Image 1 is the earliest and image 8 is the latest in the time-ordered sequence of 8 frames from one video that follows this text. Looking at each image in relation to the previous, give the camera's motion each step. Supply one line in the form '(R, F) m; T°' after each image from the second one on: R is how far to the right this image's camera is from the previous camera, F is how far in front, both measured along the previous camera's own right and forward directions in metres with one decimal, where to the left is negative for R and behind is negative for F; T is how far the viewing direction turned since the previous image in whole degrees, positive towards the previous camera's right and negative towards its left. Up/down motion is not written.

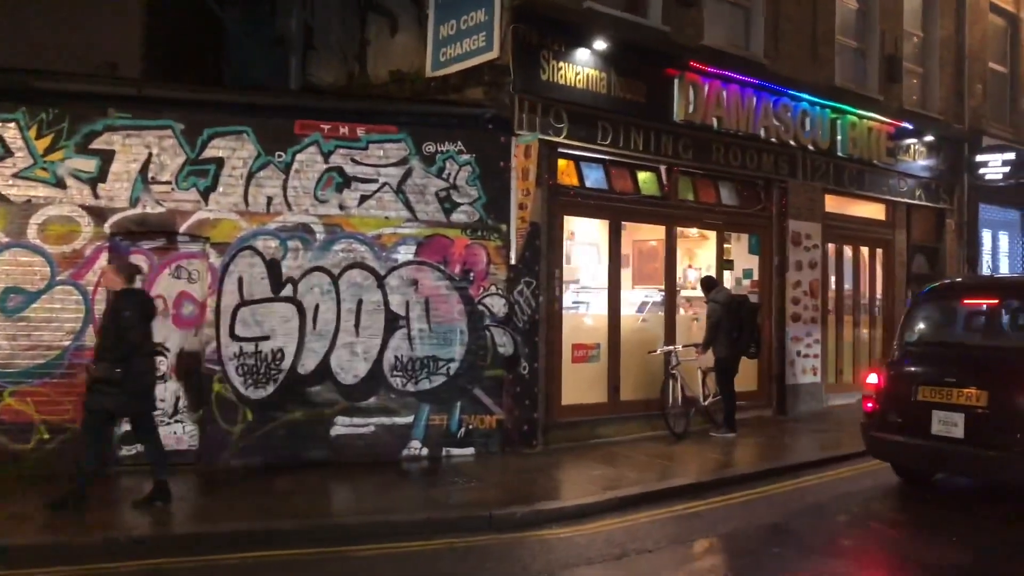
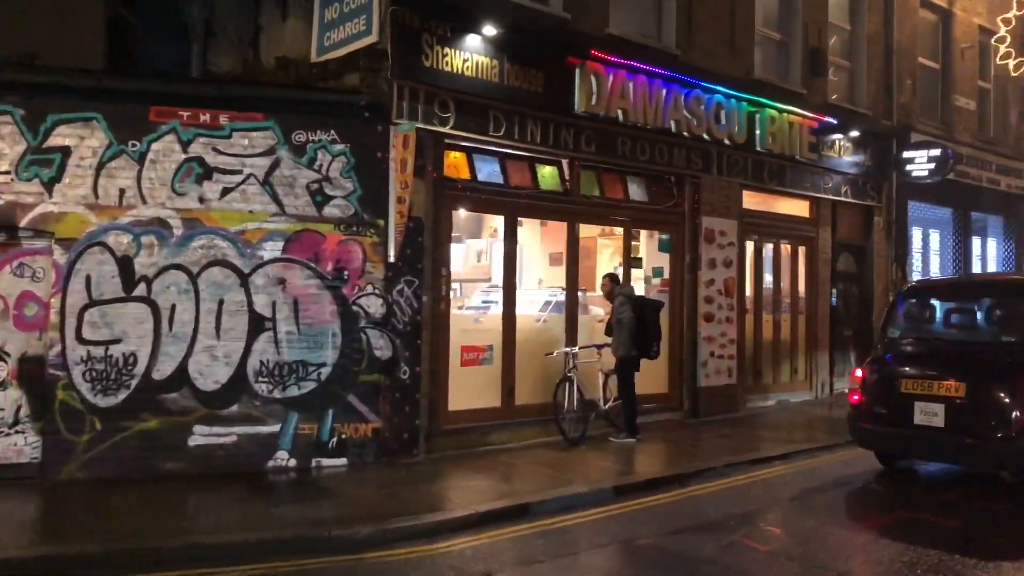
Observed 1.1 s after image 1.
(+0.9, +0.5) m; +2°
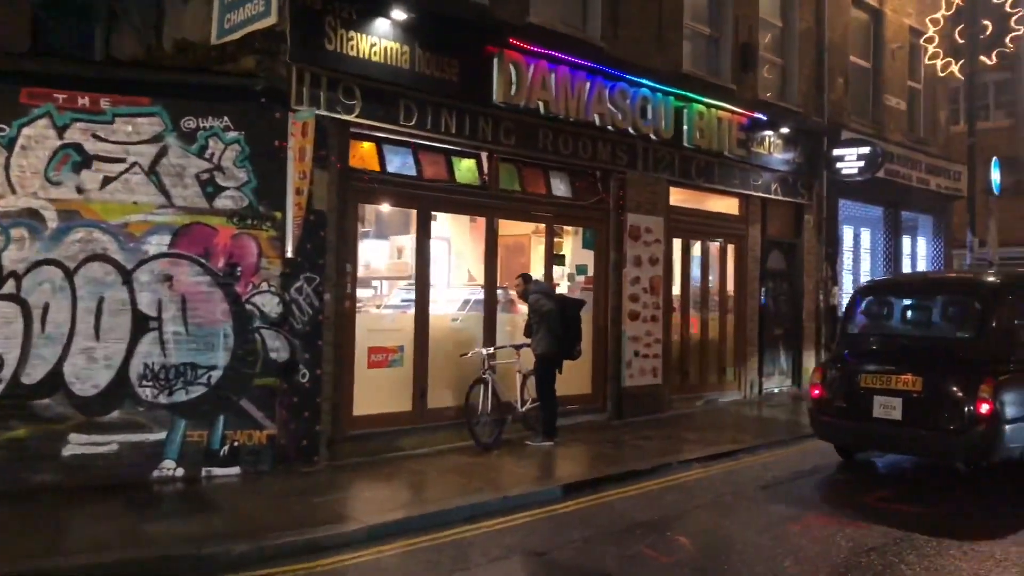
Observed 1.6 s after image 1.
(+0.4, +0.4) m; +3°
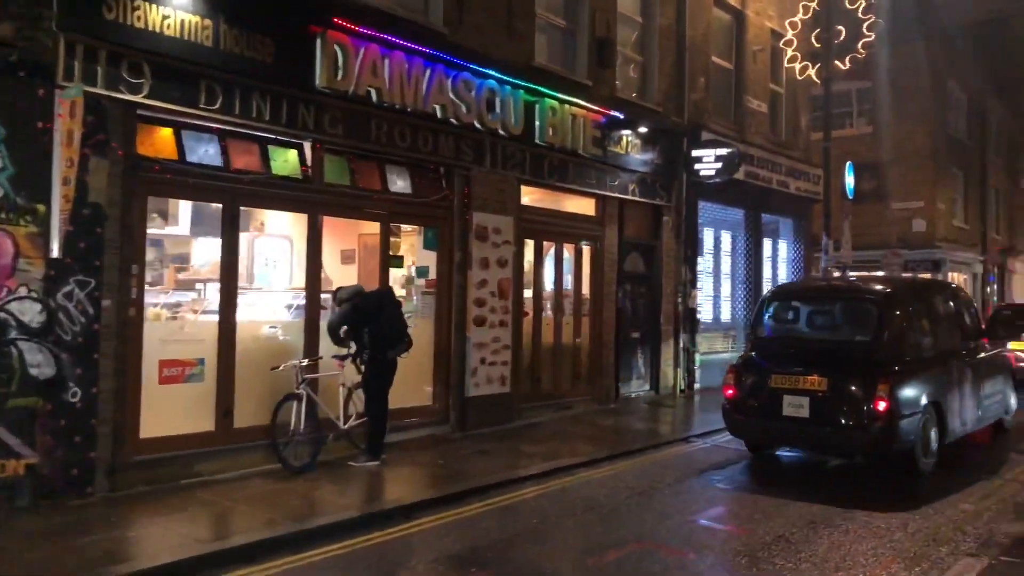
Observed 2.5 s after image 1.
(+0.7, +0.7) m; +7°
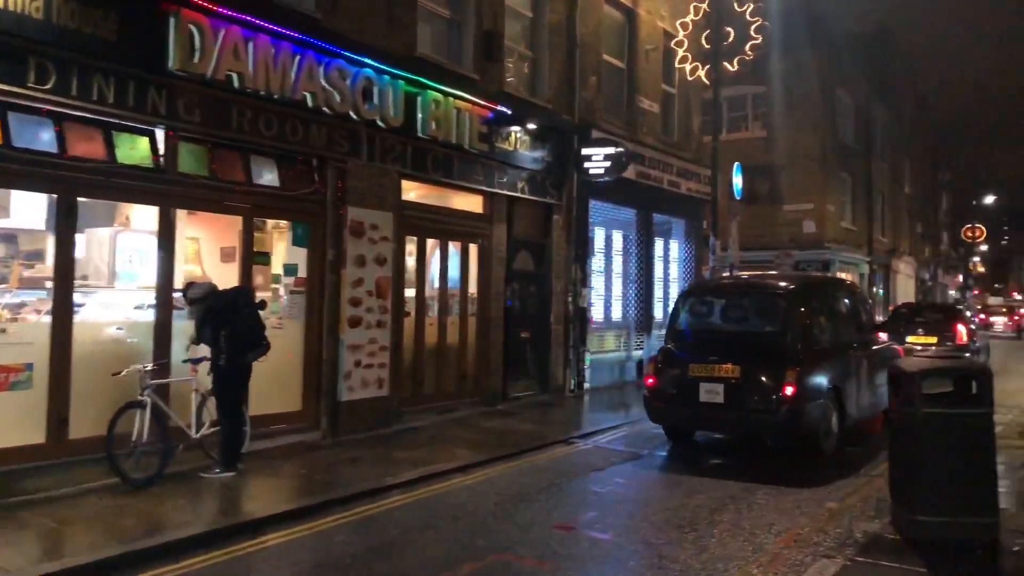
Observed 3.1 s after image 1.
(+0.4, +0.3) m; +6°
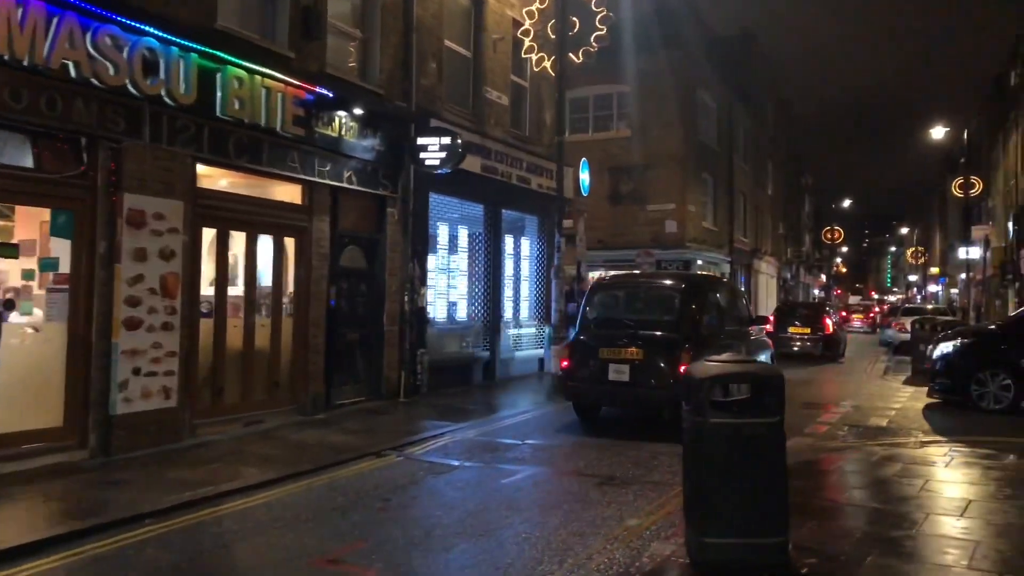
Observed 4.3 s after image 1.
(+0.9, +0.7) m; +8°
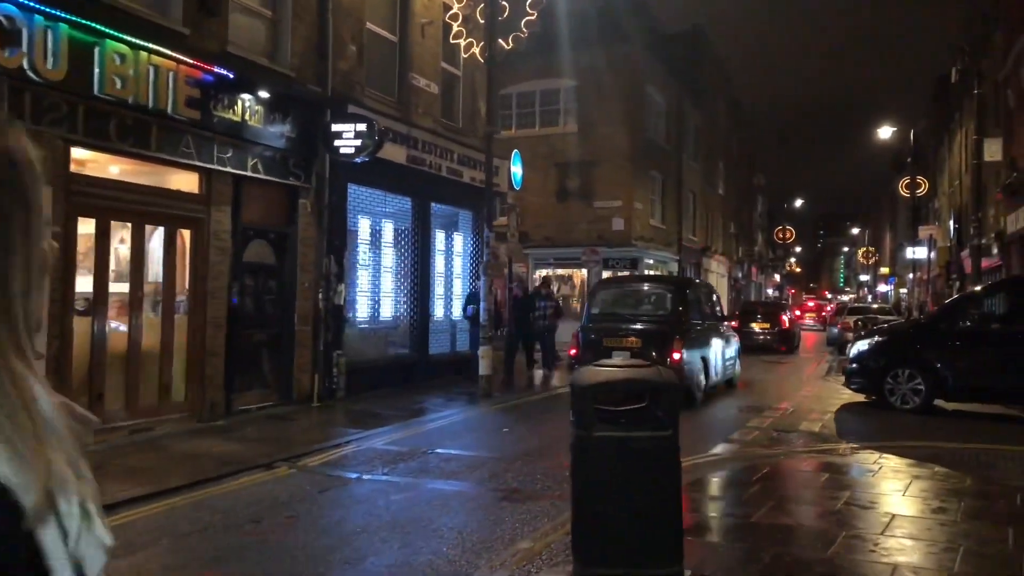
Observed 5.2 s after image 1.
(+0.6, +0.7) m; +3°
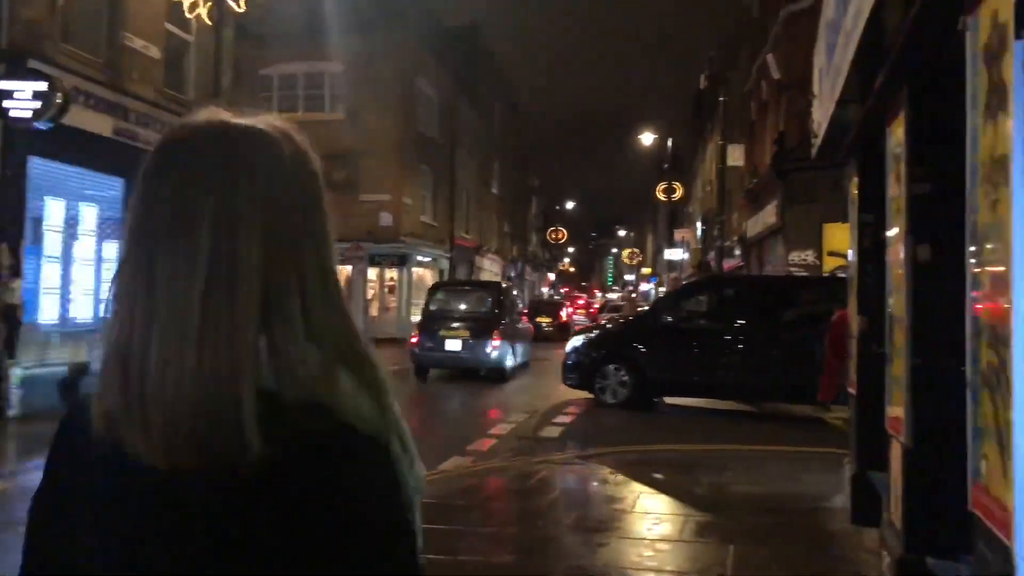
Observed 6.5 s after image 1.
(+0.8, +1.0) m; +15°
